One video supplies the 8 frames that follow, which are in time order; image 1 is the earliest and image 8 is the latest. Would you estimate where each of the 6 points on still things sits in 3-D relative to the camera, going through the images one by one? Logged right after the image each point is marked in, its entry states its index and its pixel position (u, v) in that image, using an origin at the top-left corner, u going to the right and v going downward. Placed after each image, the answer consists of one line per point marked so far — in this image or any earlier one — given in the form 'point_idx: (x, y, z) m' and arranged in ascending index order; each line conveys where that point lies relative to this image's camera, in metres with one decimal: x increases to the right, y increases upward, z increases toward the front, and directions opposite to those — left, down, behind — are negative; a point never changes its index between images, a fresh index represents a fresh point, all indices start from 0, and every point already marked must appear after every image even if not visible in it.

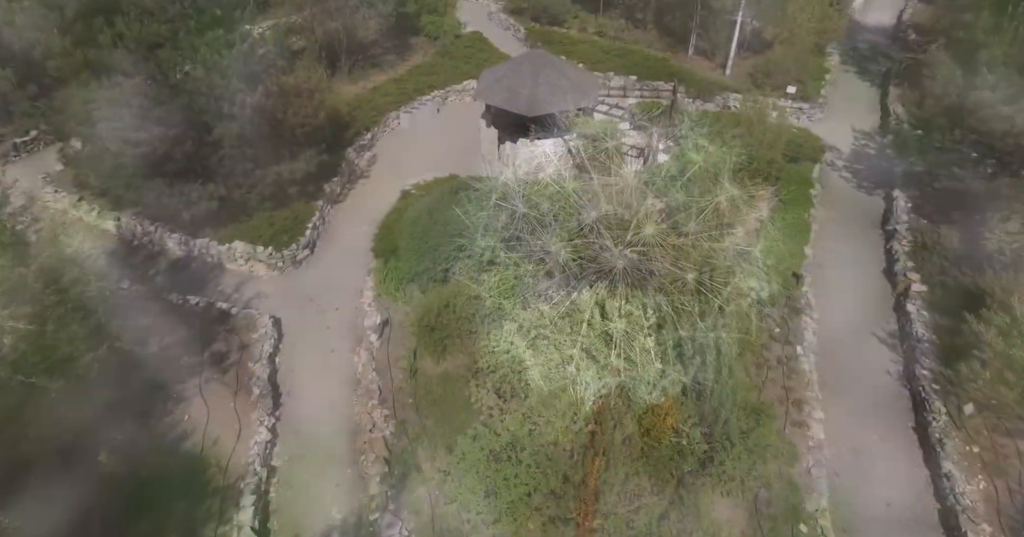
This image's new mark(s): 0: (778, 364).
0: (+6.0, -2.2, +13.5) m
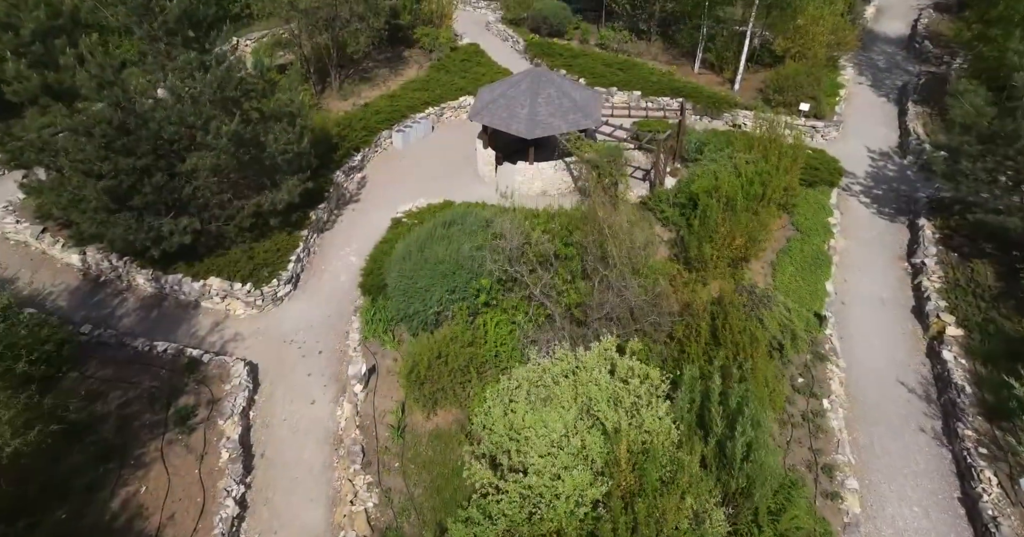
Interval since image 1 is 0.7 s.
0: (+6.0, -3.1, +12.2) m
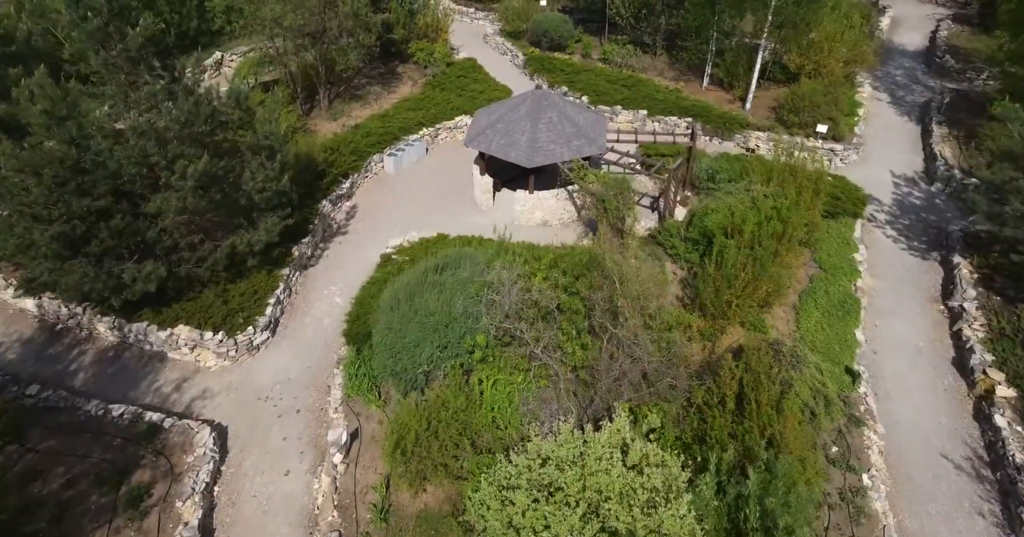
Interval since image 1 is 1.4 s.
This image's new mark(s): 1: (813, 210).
0: (+5.9, -4.2, +10.8) m
1: (+8.4, +1.6, +16.8) m
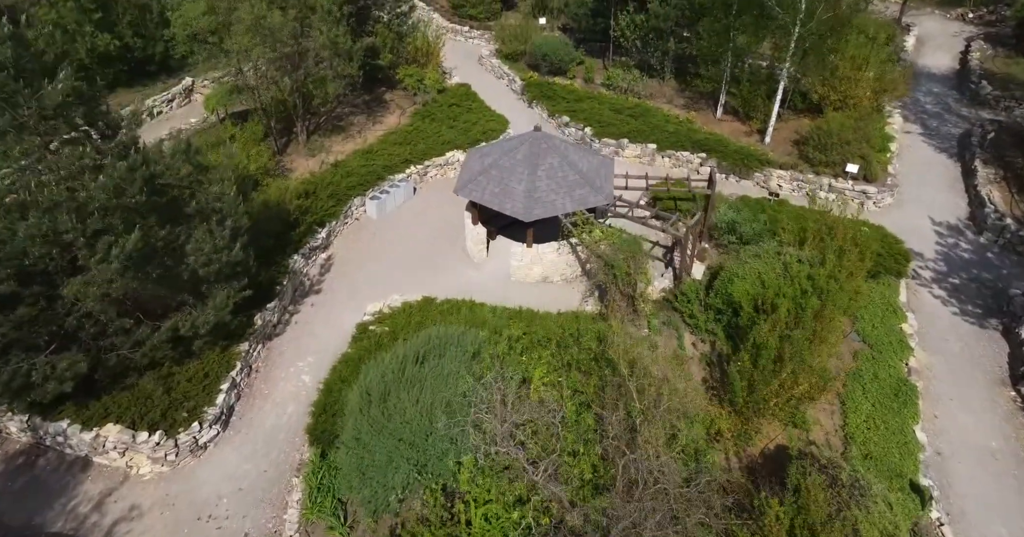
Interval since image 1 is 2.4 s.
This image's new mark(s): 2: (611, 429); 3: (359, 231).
0: (+5.8, -5.9, +8.4) m
1: (+8.3, -0.1, +14.5) m
2: (+1.7, -2.6, +10.1) m
3: (-5.0, +1.3, +19.7) m
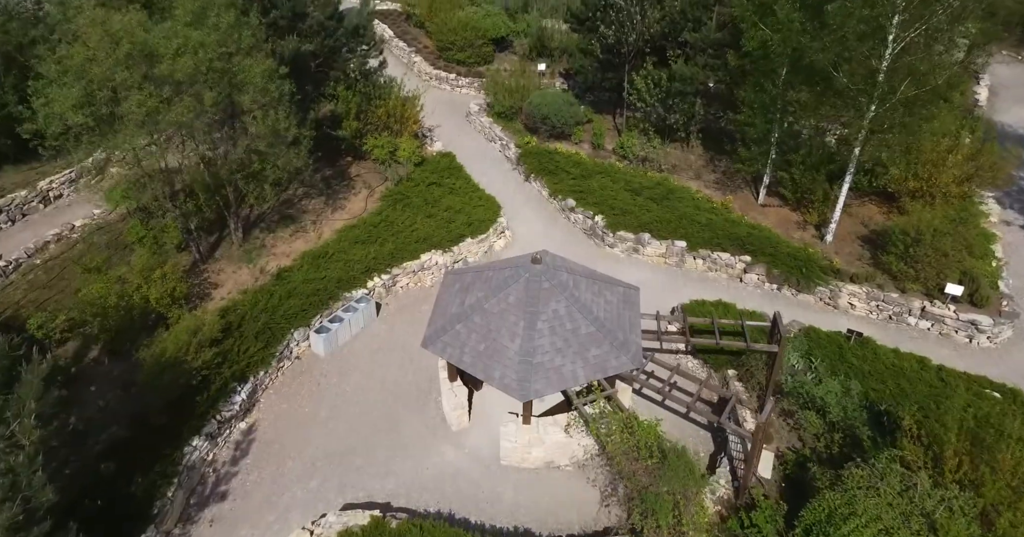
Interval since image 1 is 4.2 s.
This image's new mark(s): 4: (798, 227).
0: (+5.6, -9.4, +3.1) m
1: (+8.1, -3.8, +9.4) m
2: (+1.5, -6.2, +5.0) m
3: (-5.2, -2.7, +14.6) m
4: (+9.0, +1.3, +18.9) m
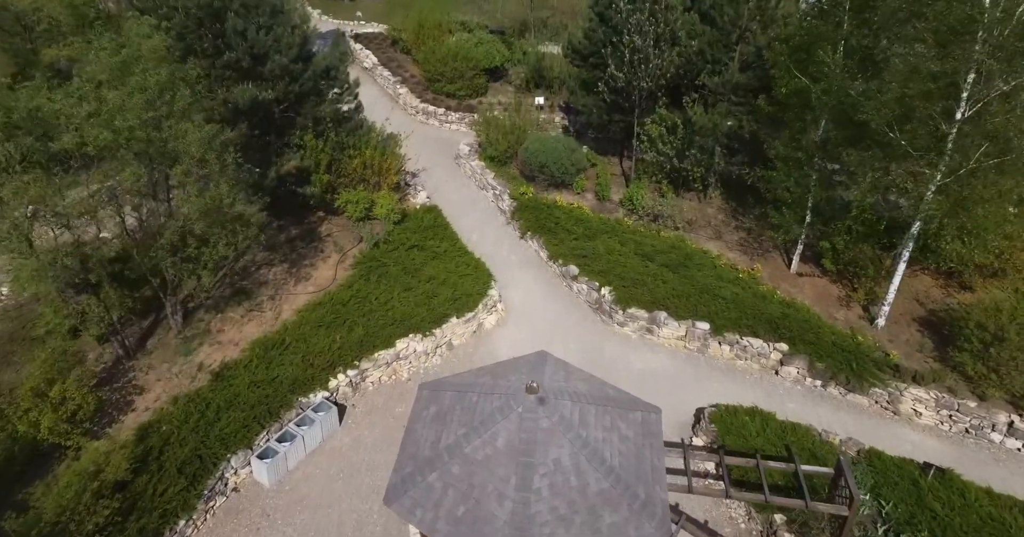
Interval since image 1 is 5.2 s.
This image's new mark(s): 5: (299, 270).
0: (+5.5, -11.3, 0.0) m
1: (+7.9, -5.9, +6.5) m
2: (+1.3, -8.1, +1.9) m
3: (-5.4, -4.9, +11.7) m
4: (+8.8, -1.0, +16.0) m
5: (-6.4, -0.1, +17.8) m
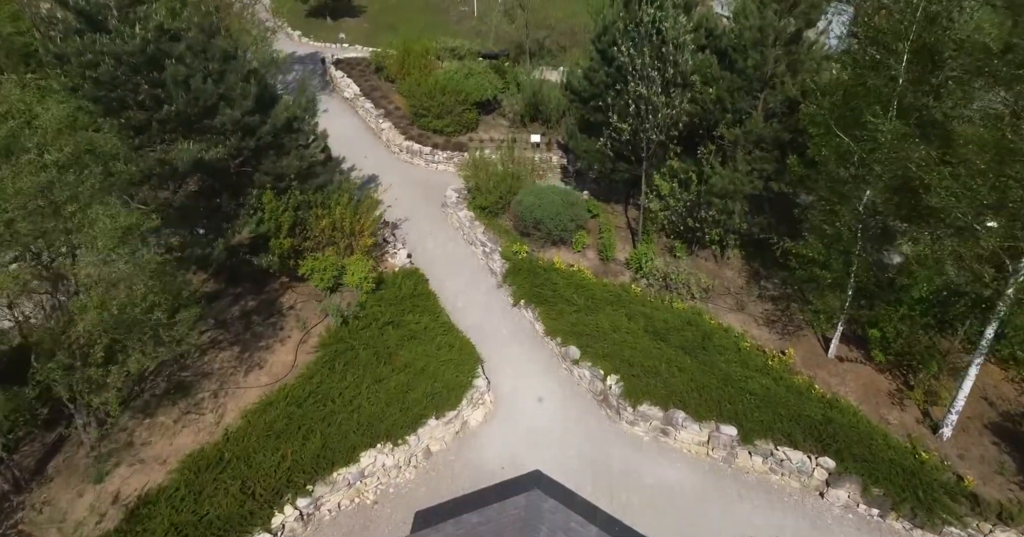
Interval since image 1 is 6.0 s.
0: (+5.3, -13.0, -2.9) m
1: (+7.7, -7.7, +3.7) m
2: (+1.1, -9.9, -0.9) m
3: (-5.6, -6.9, +8.9) m
4: (+8.6, -3.1, +13.4) m
5: (-6.6, -2.2, +15.1) m
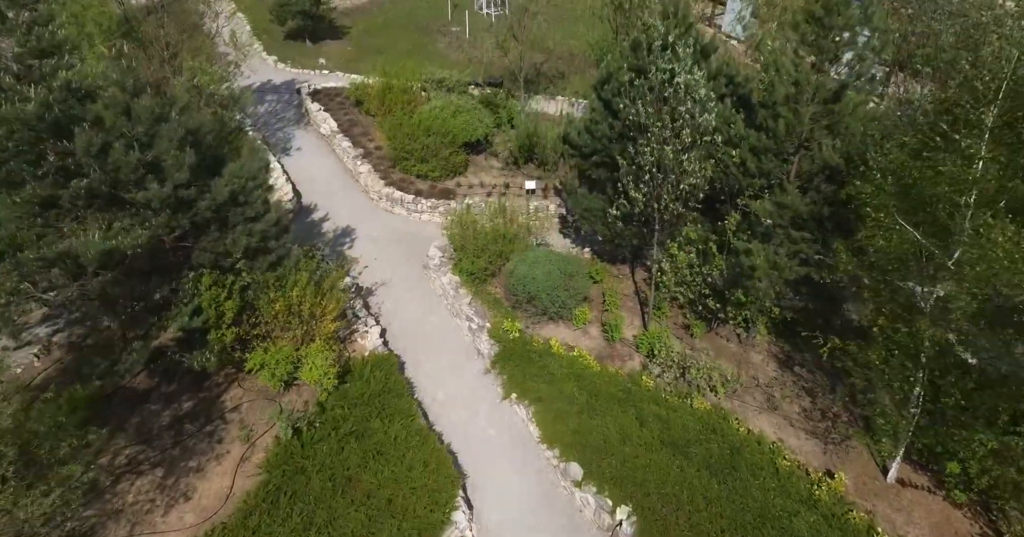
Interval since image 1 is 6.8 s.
0: (+5.1, -14.7, -6.0) m
1: (+7.5, -9.6, +0.7) m
2: (+0.9, -11.6, -4.0) m
3: (-5.9, -8.9, +5.8) m
4: (+8.3, -5.2, +10.5) m
5: (-6.9, -4.4, +12.2) m
